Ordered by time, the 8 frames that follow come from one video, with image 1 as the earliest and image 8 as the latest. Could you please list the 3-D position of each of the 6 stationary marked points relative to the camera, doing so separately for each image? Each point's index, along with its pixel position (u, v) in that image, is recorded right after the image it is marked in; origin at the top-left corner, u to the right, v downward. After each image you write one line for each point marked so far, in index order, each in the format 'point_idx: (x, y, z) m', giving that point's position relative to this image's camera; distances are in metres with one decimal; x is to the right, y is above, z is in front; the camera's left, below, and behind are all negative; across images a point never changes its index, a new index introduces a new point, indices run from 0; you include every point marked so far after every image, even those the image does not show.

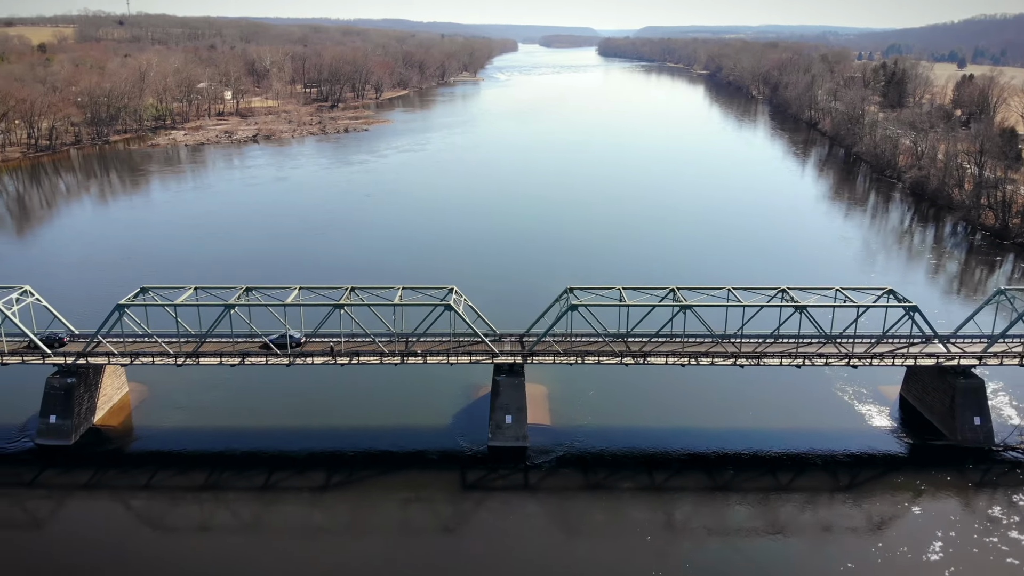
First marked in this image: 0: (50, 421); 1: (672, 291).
0: (-8.2, -2.3, +16.2) m
1: (+2.7, -0.1, +14.9) m
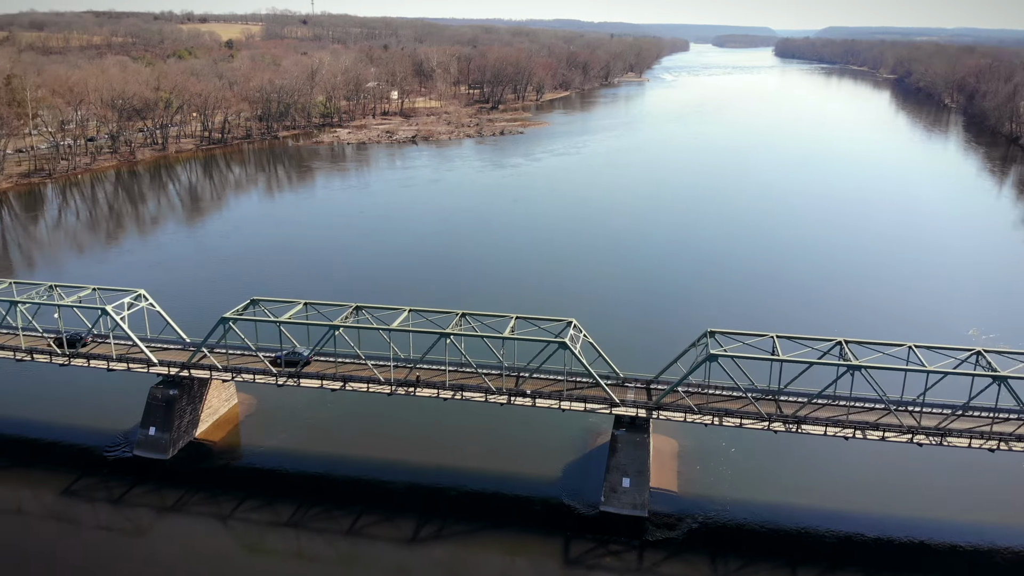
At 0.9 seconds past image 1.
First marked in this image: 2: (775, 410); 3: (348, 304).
0: (-6.2, -2.5, +15.6) m
1: (+4.4, -0.8, +12.5) m
2: (+3.6, -1.7, +12.6) m
3: (-2.7, -0.3, +15.0) m
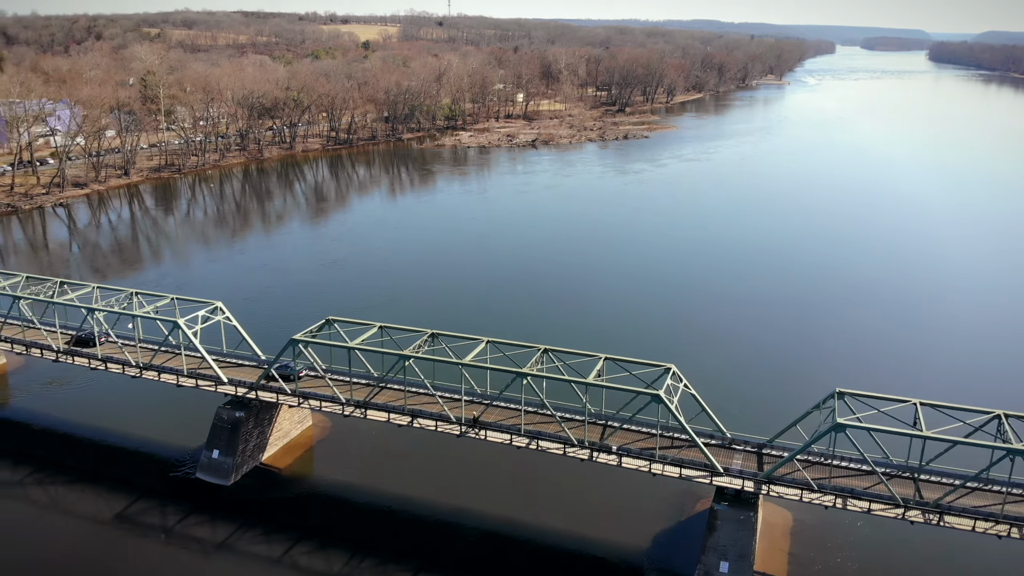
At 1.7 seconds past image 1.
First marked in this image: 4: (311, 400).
0: (-4.8, -2.7, +14.6) m
1: (+5.4, -1.4, +10.1) m
2: (+4.5, -2.3, +10.3) m
3: (-1.3, -0.6, +13.6) m
4: (-3.1, -1.7, +14.0) m
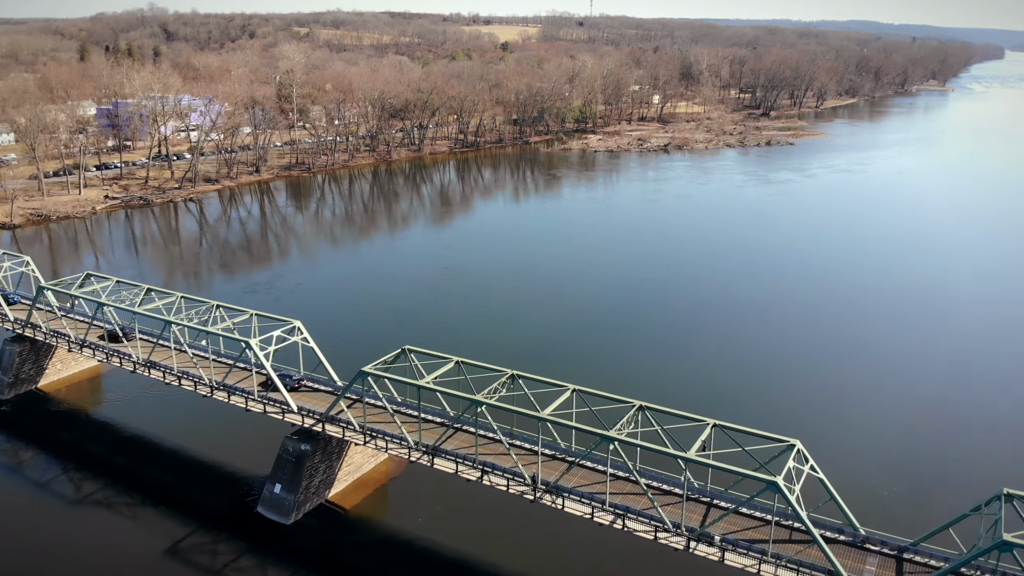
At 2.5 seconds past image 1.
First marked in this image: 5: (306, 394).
0: (-3.5, -3.0, +13.4) m
1: (+6.0, -2.2, +7.4) m
2: (+5.1, -3.0, +7.8) m
3: (-0.1, -1.1, +11.9) m
4: (-1.8, -2.1, +12.5) m
5: (-3.2, -1.7, +14.4) m
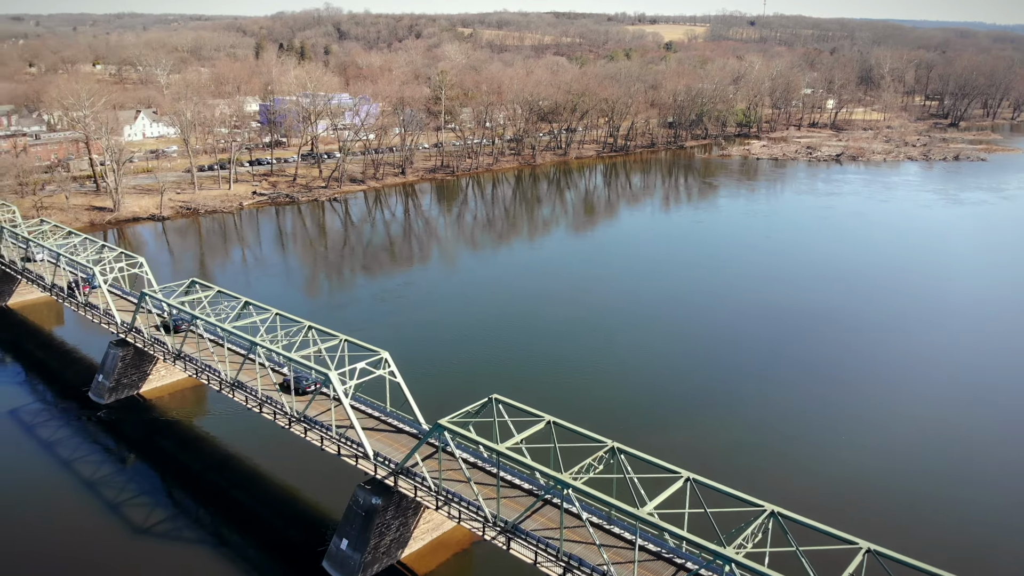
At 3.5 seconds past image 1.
0: (-2.2, -3.3, +11.8) m
1: (+6.1, -3.0, +4.3) m
2: (+5.3, -3.8, +4.7) m
3: (+1.0, -1.6, +9.6) m
4: (-0.7, -2.5, +10.6) m
5: (-1.7, -2.0, +12.7) m
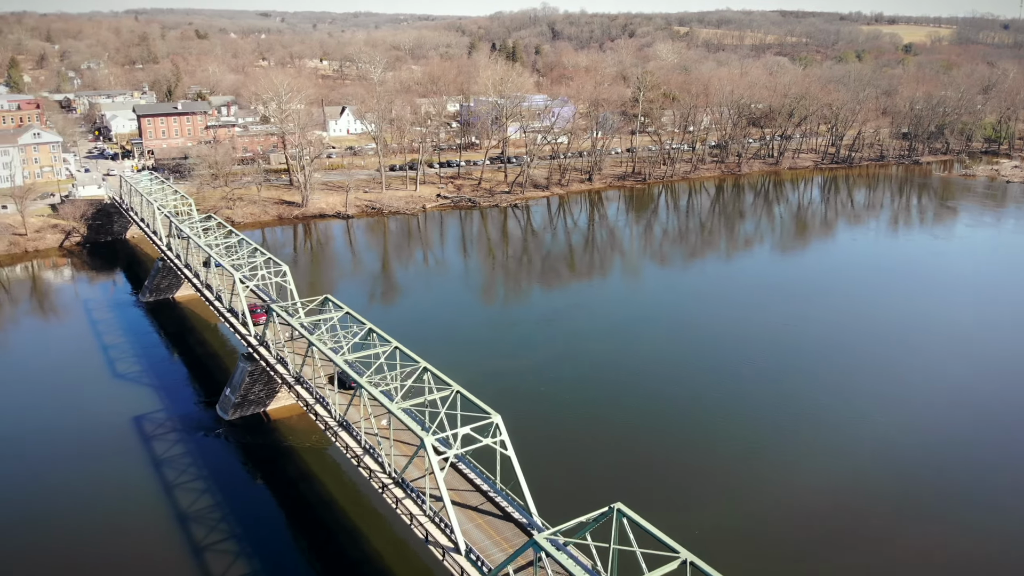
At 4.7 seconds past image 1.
0: (-1.0, -3.8, +9.3) m
1: (+5.5, -3.9, +0.1) m
2: (+4.7, -4.7, +0.8) m
3: (+1.8, -2.2, +6.5) m
4: (+0.3, -3.1, +7.8) m
5: (-0.2, -2.5, +10.0) m
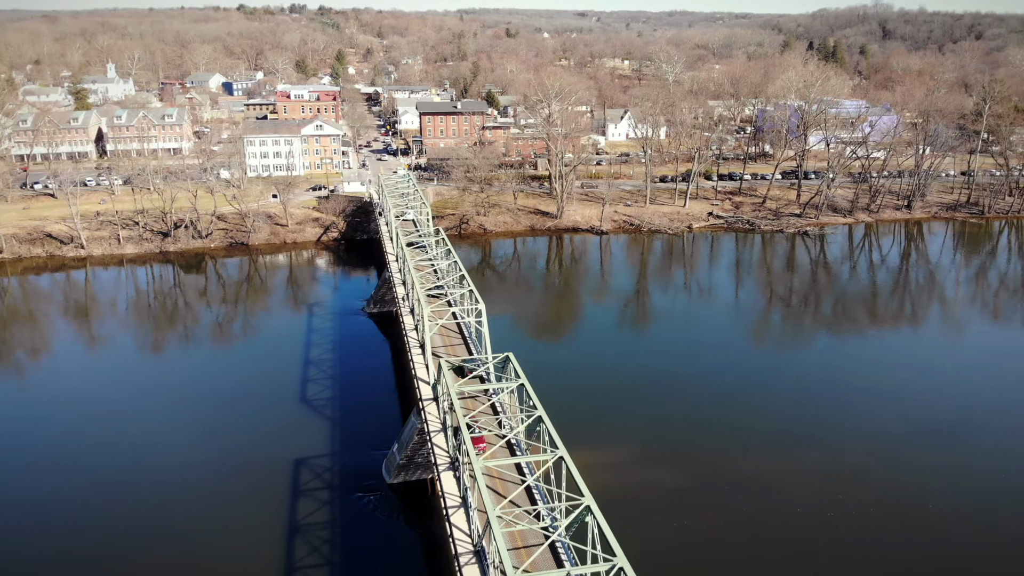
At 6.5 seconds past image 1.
0: (-0.3, -4.5, +5.3) m
1: (+2.9, -5.1, -5.4) m
2: (+2.4, -5.8, -4.6) m
3: (+1.6, -3.2, +1.8) m
4: (+0.6, -3.9, +3.5) m
5: (+0.8, -3.4, +5.8) m
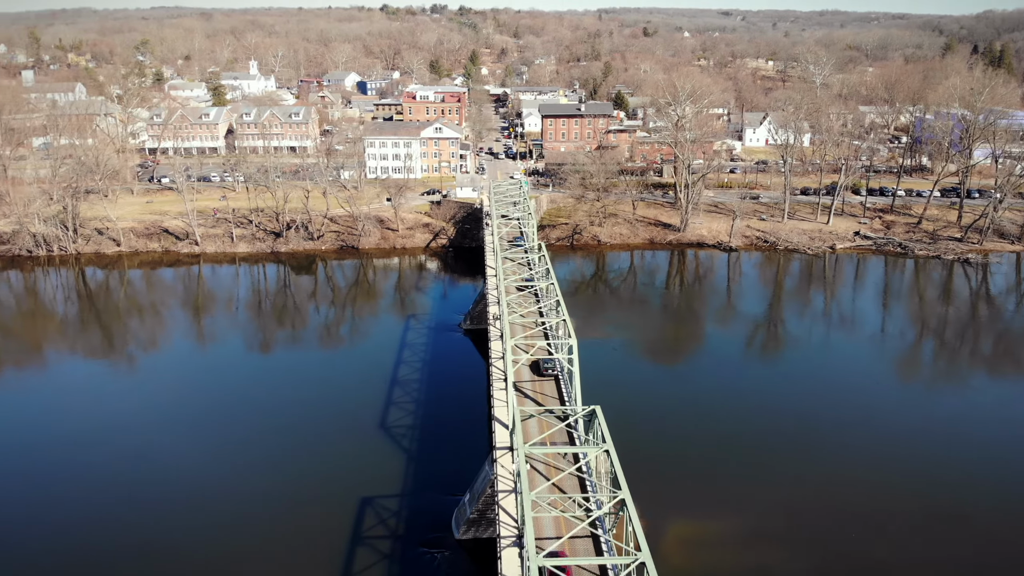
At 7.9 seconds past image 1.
0: (-0.4, -4.9, +3.6) m
1: (+1.2, -5.6, -7.5) m
2: (+0.7, -6.3, -6.6) m
3: (+1.0, -3.7, -0.2) m
4: (+0.2, -4.3, +1.7) m
5: (+0.8, -3.8, +3.9) m
